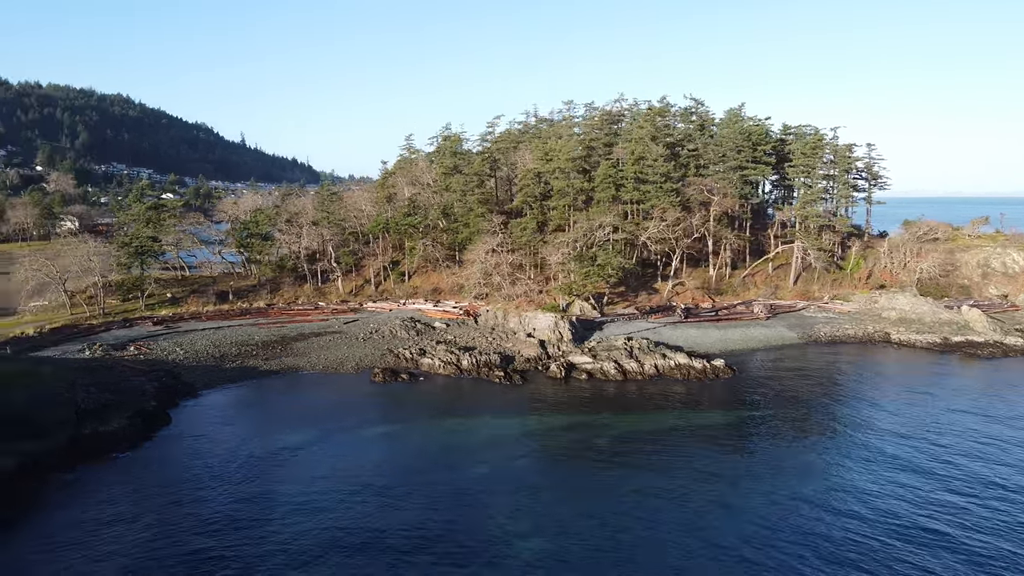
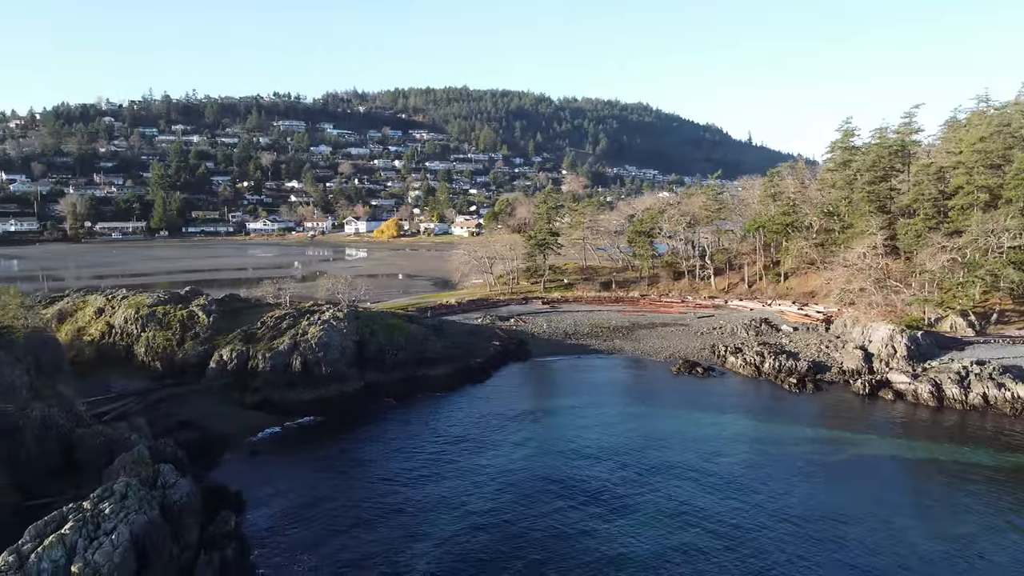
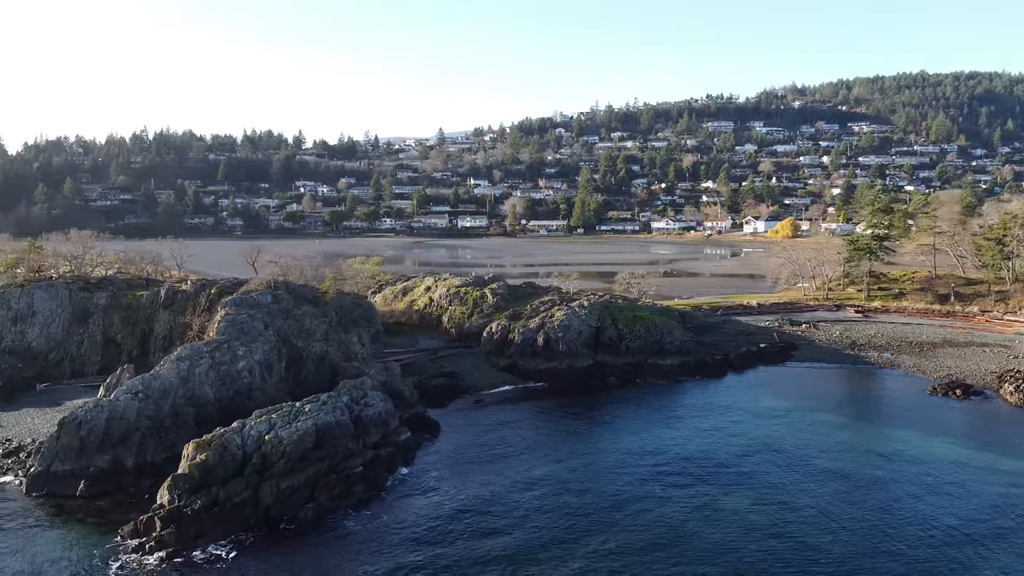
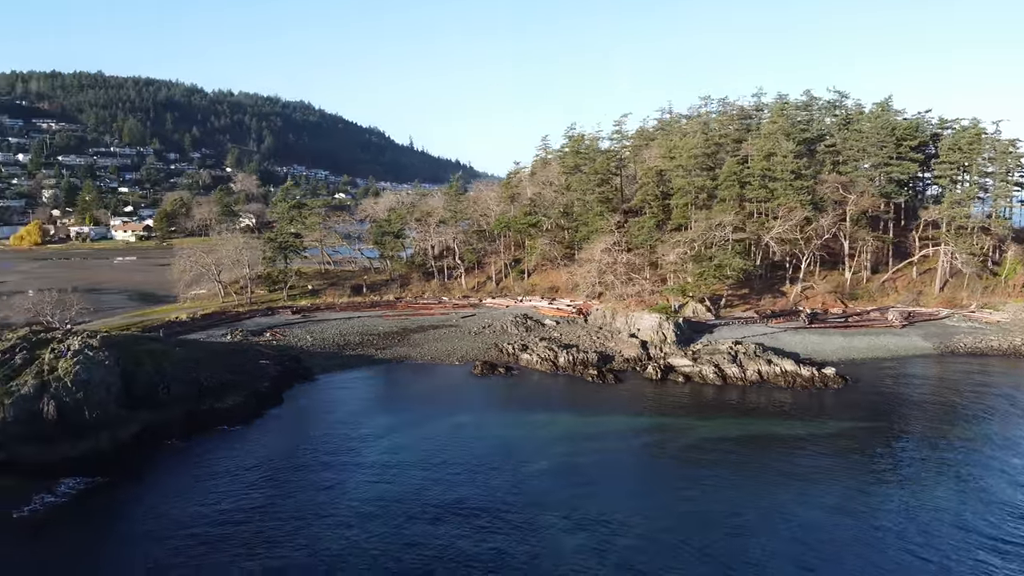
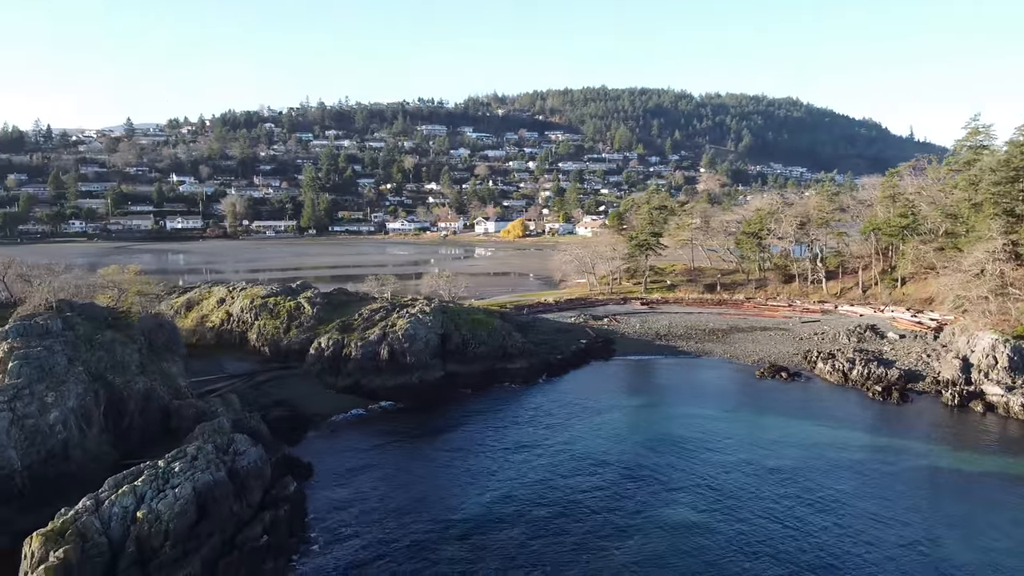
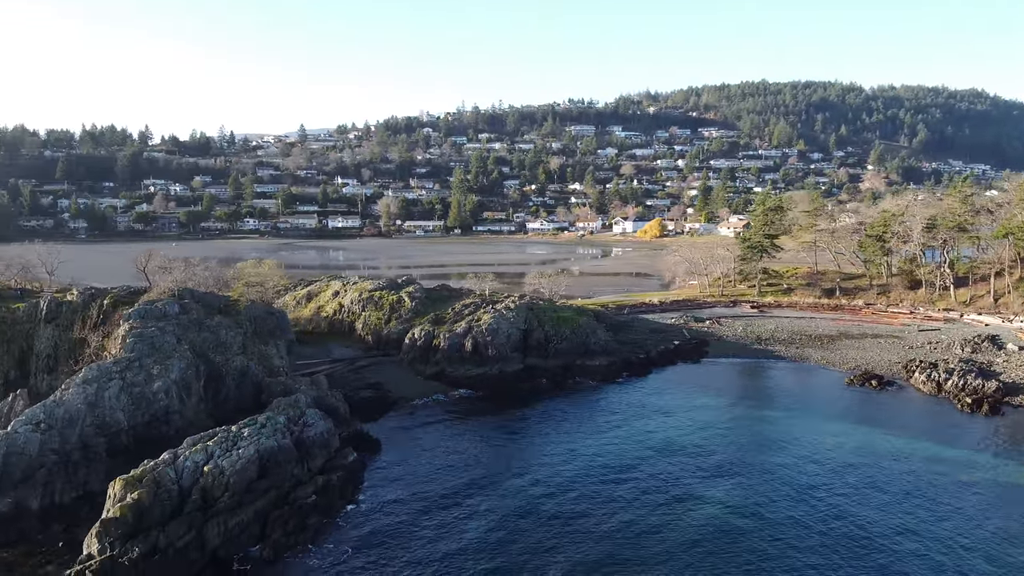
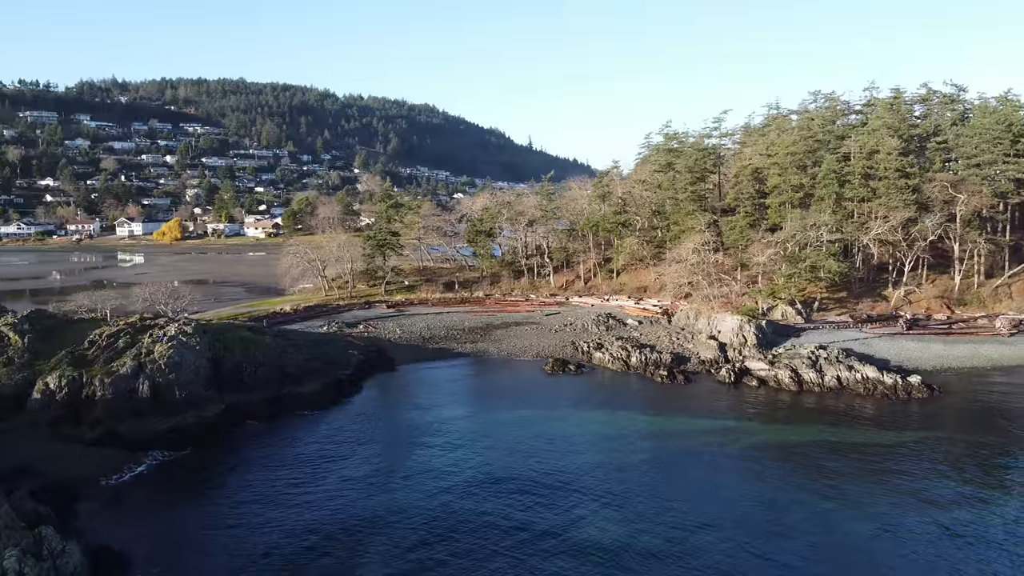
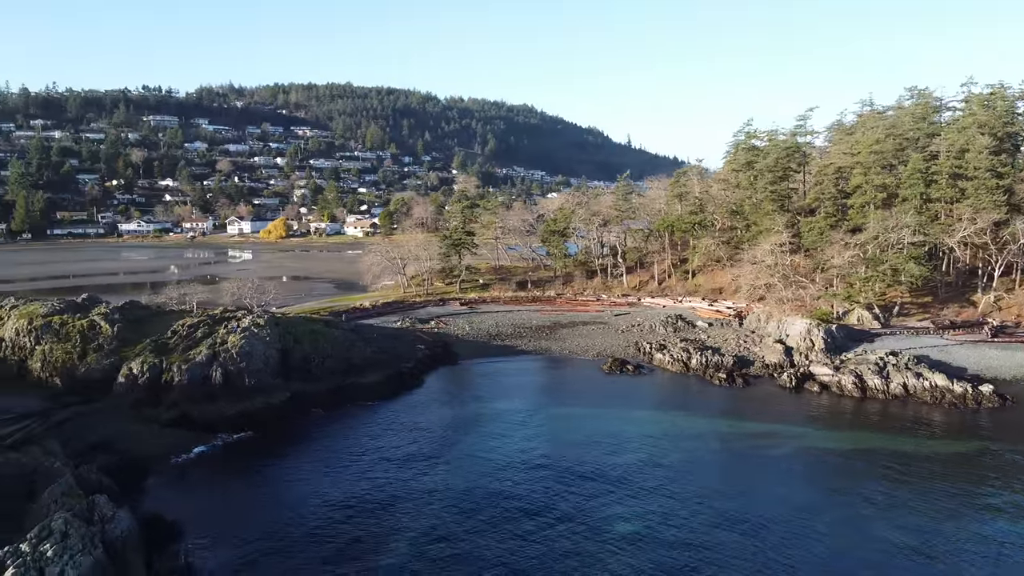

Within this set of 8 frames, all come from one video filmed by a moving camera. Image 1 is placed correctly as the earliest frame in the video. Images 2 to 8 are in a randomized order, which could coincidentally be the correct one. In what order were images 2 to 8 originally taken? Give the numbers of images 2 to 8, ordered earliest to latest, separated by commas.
4, 7, 8, 2, 5, 6, 3
